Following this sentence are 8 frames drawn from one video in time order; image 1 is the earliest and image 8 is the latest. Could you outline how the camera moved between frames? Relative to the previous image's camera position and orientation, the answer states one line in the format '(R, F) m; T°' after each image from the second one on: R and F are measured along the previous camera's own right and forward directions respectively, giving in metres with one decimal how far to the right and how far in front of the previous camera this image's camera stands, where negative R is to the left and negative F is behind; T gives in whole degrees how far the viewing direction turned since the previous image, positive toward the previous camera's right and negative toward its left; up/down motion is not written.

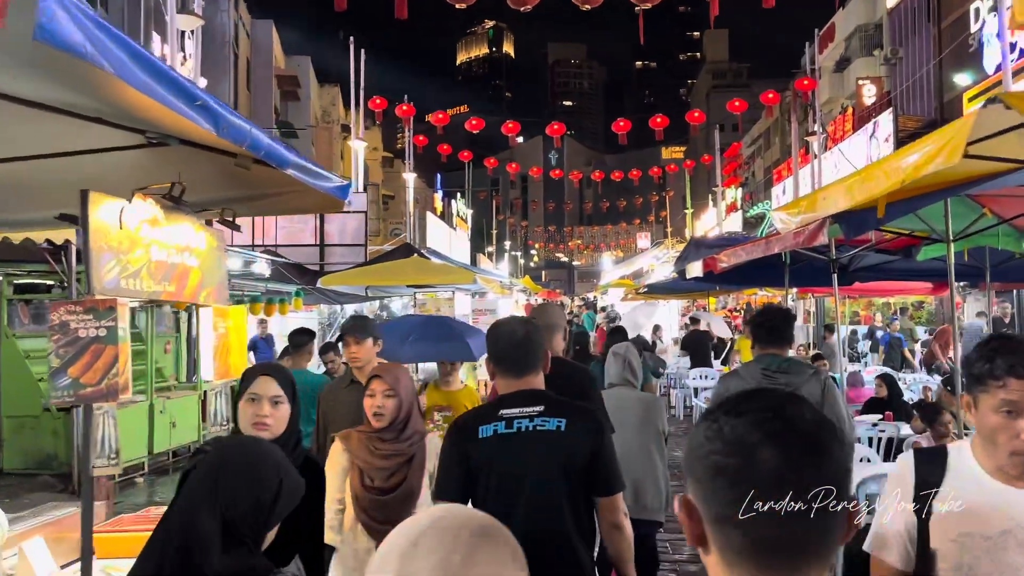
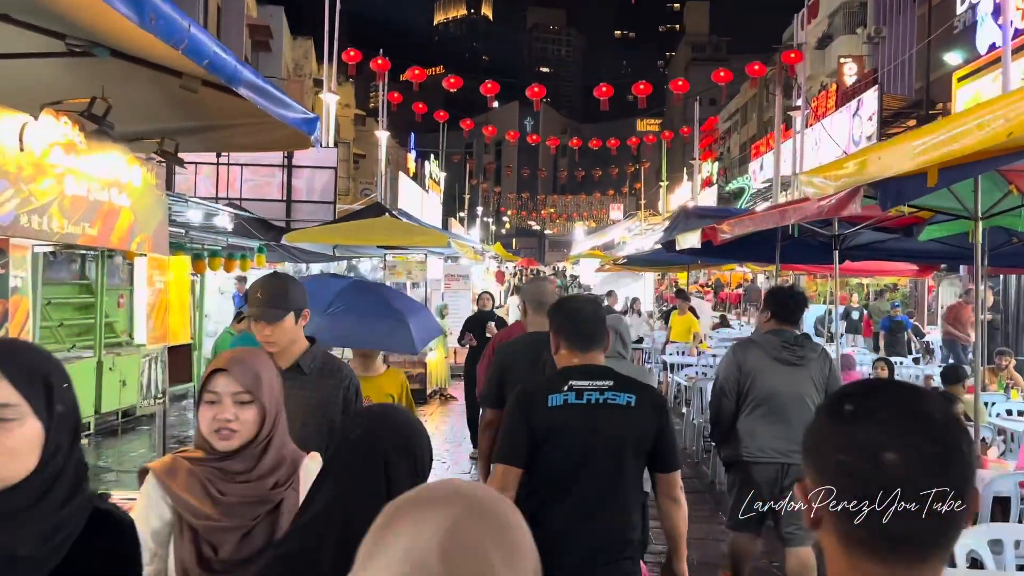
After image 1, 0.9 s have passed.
(-0.1, +0.5) m; +2°
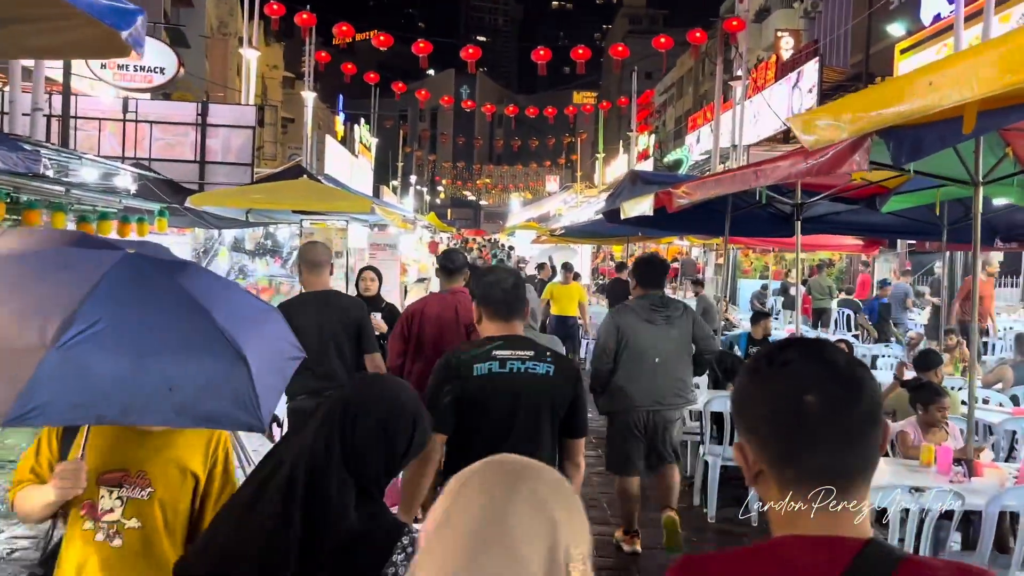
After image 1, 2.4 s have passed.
(+0.1, +0.8) m; +4°
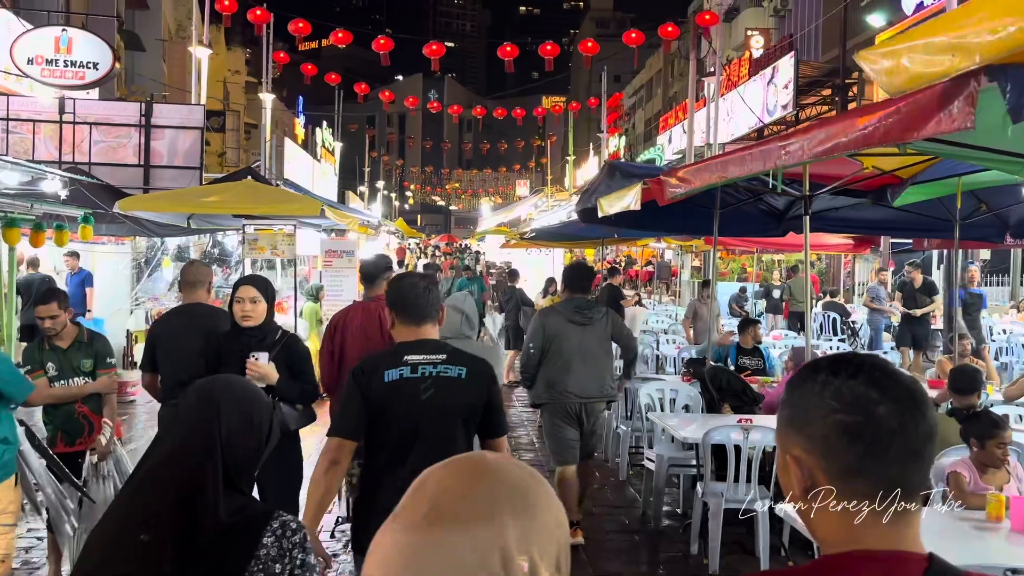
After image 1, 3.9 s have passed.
(+0.1, +0.9) m; +2°
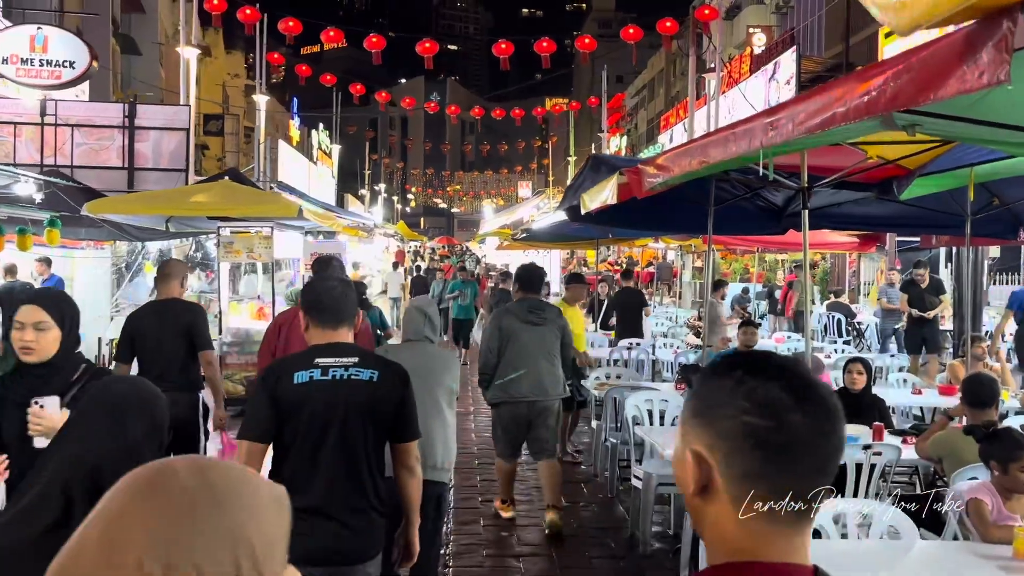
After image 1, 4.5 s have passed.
(+0.2, +0.4) m; 0°
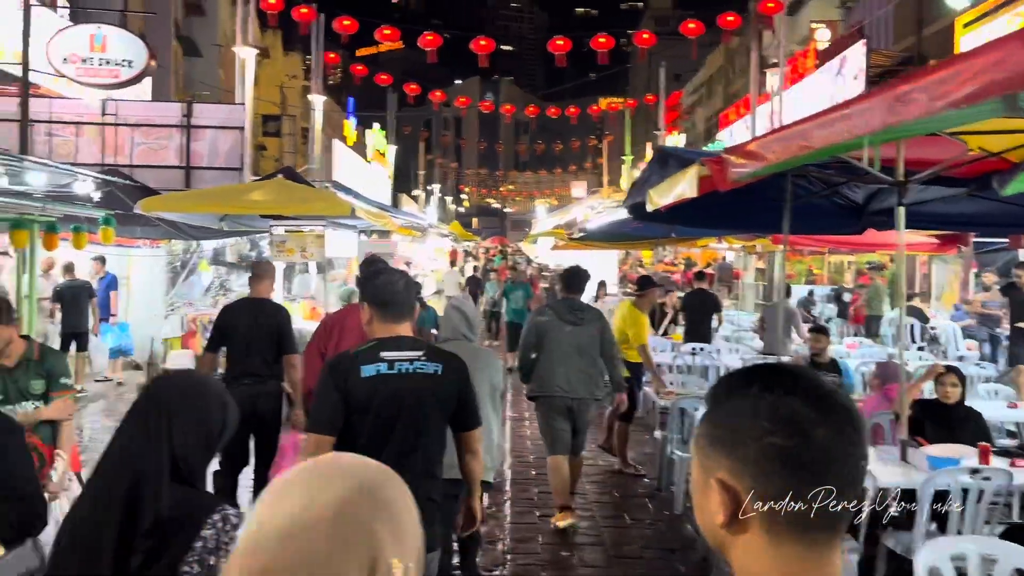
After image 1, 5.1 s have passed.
(-0.1, +0.3) m; -3°
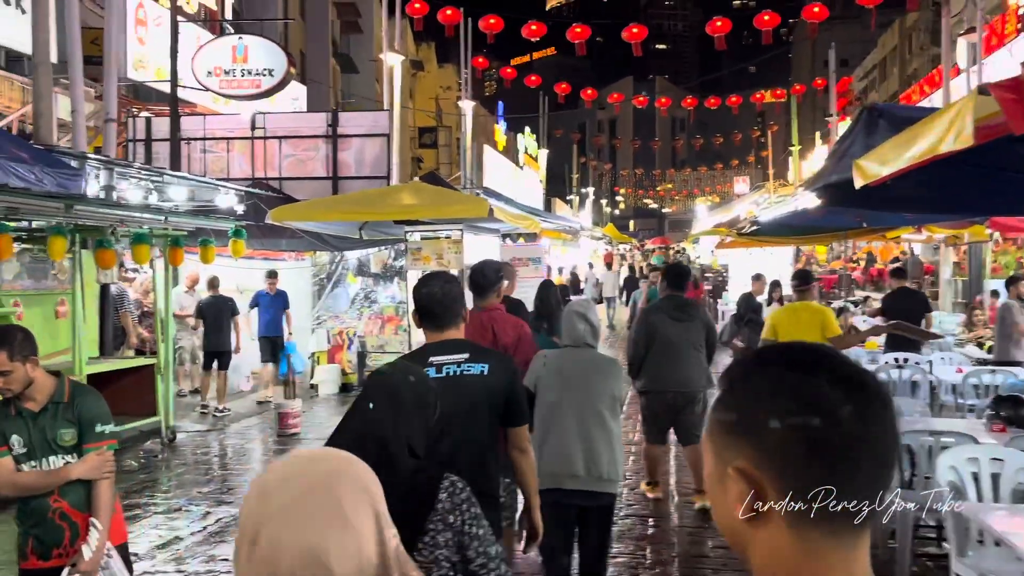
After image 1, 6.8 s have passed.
(0.0, +1.0) m; -10°
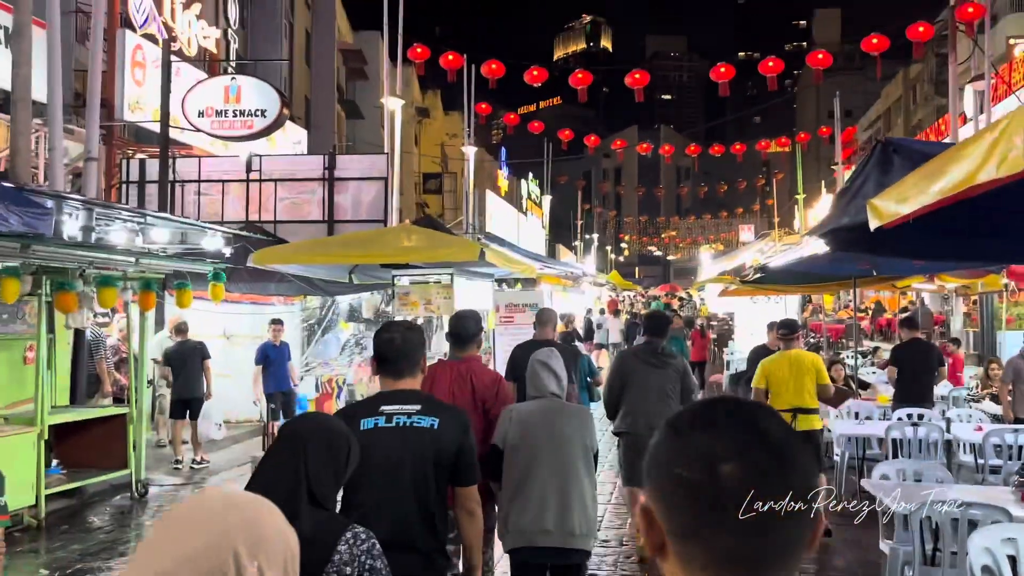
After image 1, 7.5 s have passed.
(+0.1, +0.4) m; 0°
